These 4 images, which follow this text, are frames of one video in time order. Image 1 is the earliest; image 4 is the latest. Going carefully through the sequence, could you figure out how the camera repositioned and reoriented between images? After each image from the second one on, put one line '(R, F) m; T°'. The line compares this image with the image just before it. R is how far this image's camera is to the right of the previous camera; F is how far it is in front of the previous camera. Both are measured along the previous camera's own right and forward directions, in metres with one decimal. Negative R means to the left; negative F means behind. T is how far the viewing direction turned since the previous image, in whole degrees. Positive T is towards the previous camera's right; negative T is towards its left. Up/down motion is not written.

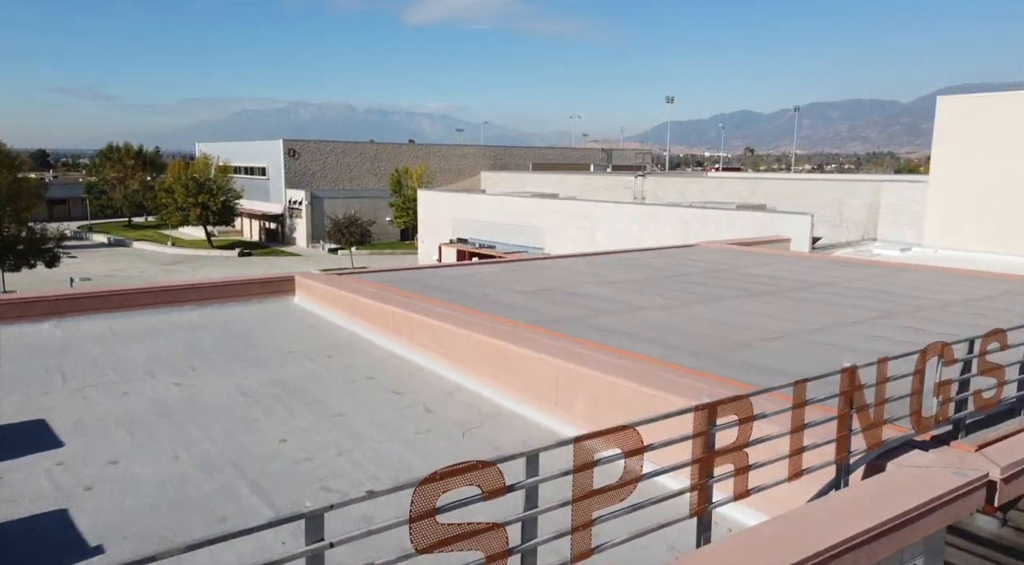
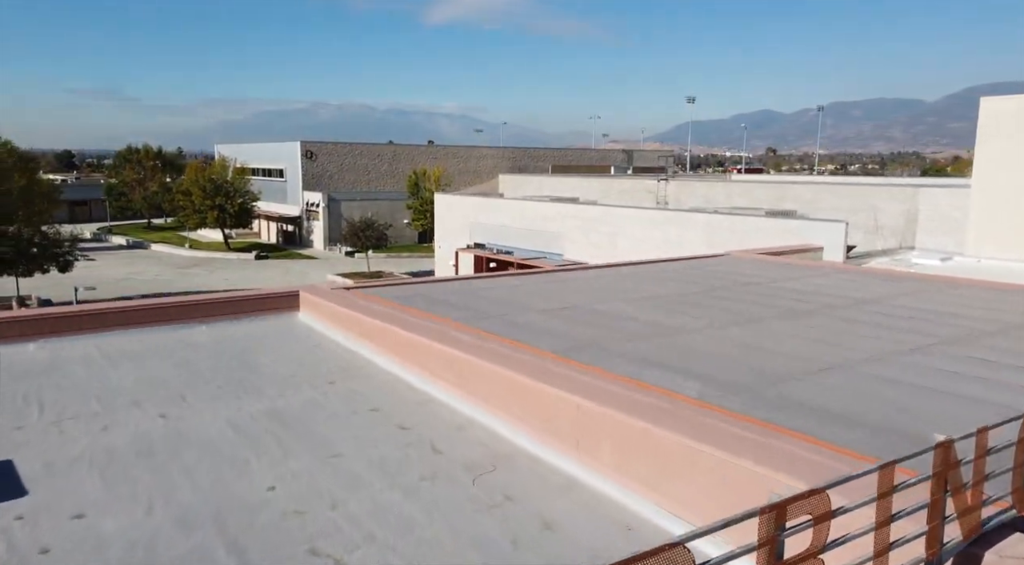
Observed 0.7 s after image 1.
(0.0, +0.6) m; -1°
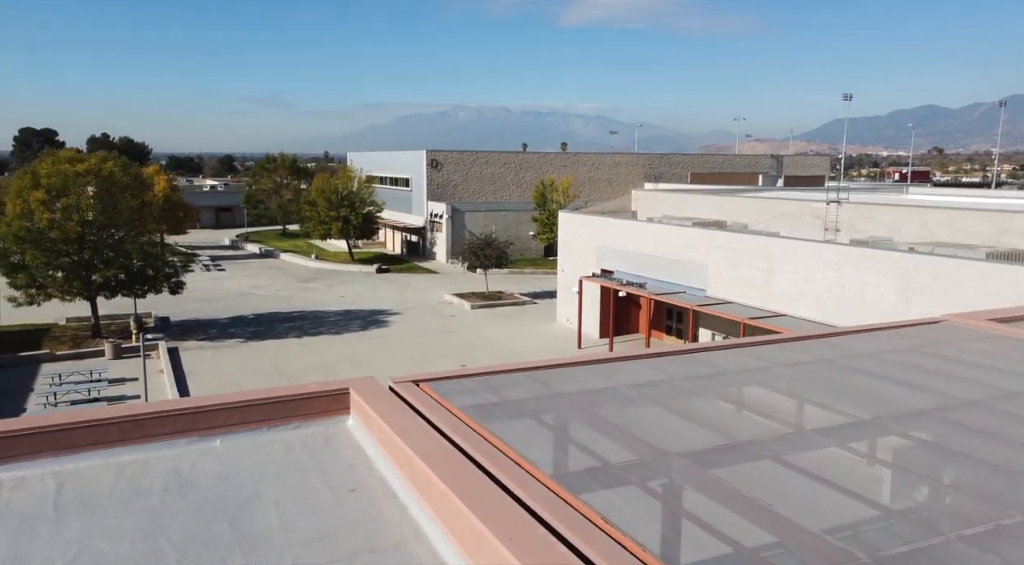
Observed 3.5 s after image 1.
(0.0, +2.8) m; -10°
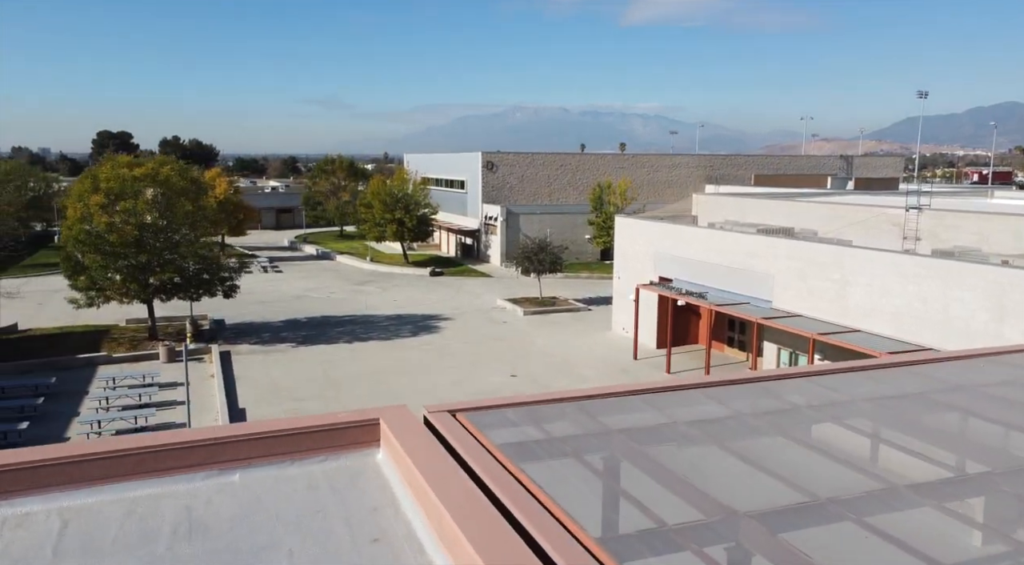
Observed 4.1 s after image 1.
(+0.1, +0.7) m; -4°
